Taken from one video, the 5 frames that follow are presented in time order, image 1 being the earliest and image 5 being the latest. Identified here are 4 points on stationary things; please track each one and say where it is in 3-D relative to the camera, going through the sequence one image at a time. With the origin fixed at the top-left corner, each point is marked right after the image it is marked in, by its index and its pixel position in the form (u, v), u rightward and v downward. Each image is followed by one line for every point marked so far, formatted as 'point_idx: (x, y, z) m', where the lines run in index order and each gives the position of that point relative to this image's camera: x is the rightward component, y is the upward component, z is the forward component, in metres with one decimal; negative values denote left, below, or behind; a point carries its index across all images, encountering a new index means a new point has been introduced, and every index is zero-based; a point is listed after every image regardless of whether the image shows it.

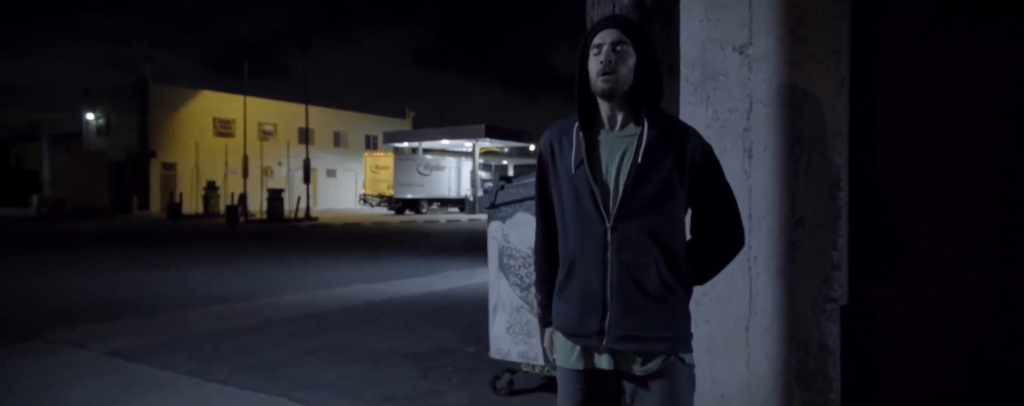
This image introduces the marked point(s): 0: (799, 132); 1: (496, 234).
0: (+1.2, +0.3, +2.7) m
1: (-0.1, -0.2, +4.5) m
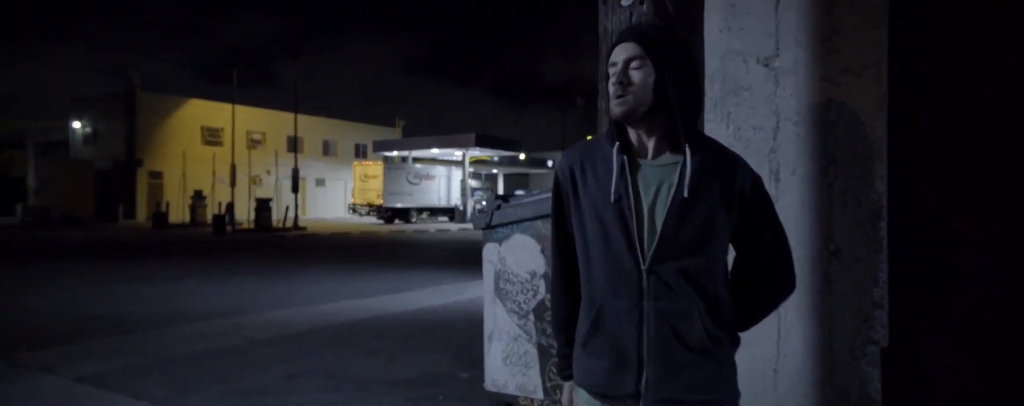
0: (+1.2, +0.2, +2.5) m
1: (-0.1, -0.3, +4.2) m
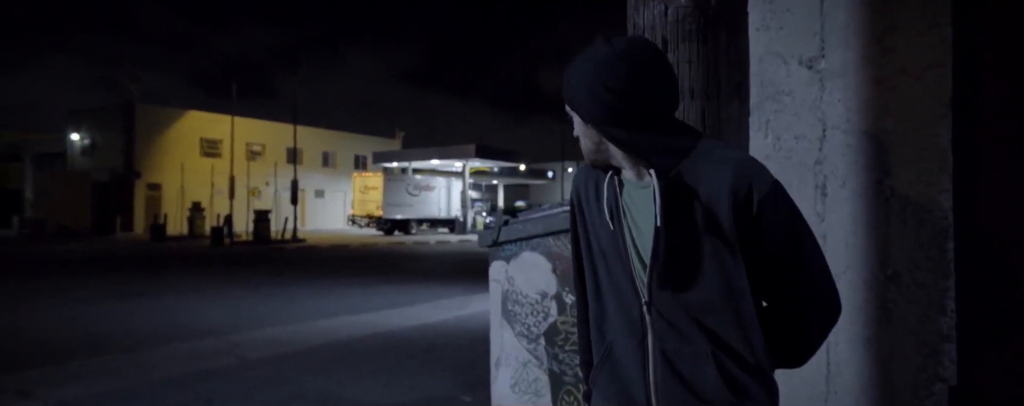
0: (+1.3, +0.1, +2.2) m
1: (-0.1, -0.4, +3.9) m
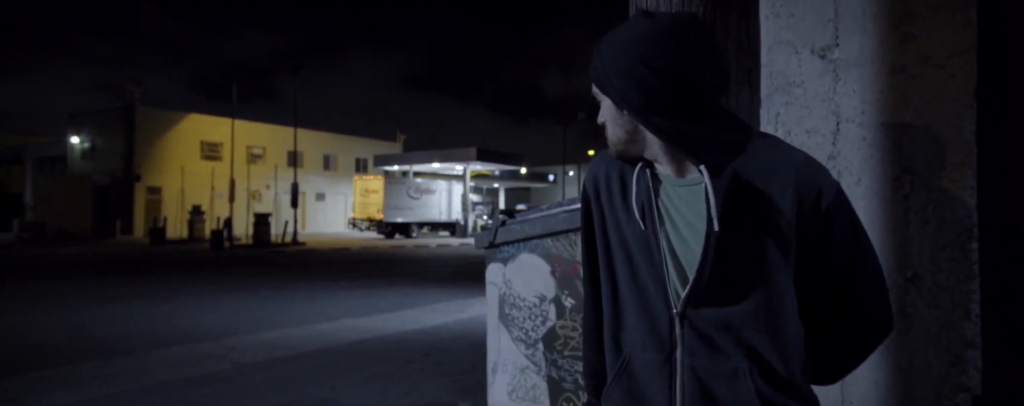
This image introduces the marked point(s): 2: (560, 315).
0: (+1.2, +0.1, +2.0) m
1: (-0.1, -0.4, +3.8) m
2: (+0.3, -0.6, +3.5) m
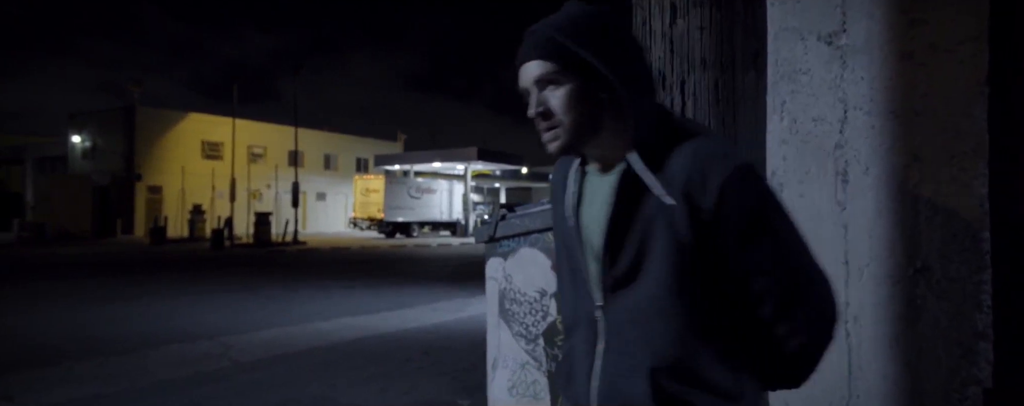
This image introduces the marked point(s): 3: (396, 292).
0: (+1.2, +0.2, +2.0) m
1: (-0.1, -0.4, +3.7) m
2: (+0.3, -0.6, +3.5) m
3: (-2.6, -2.0, +14.7) m
